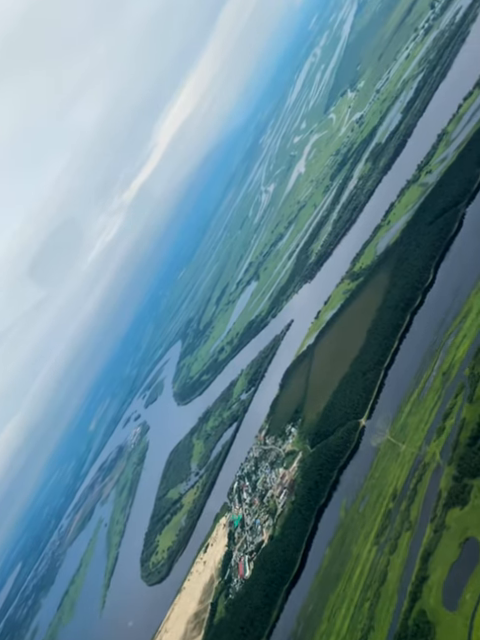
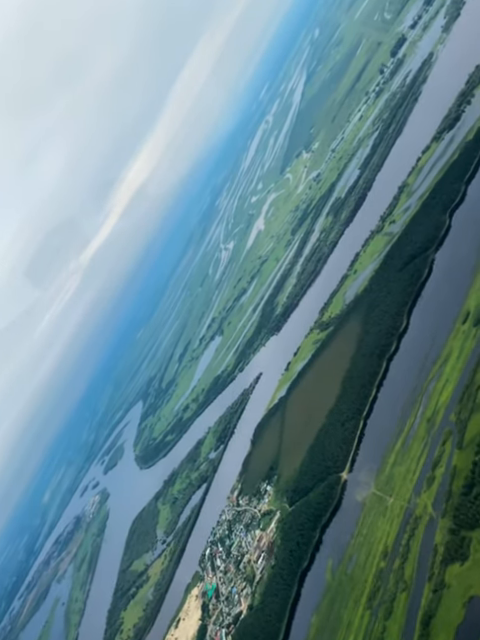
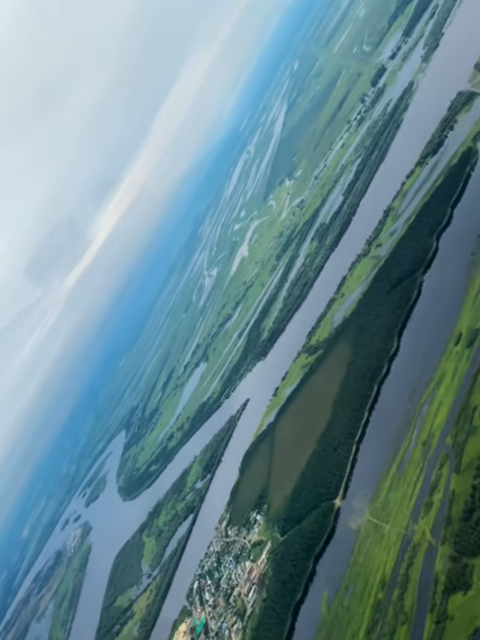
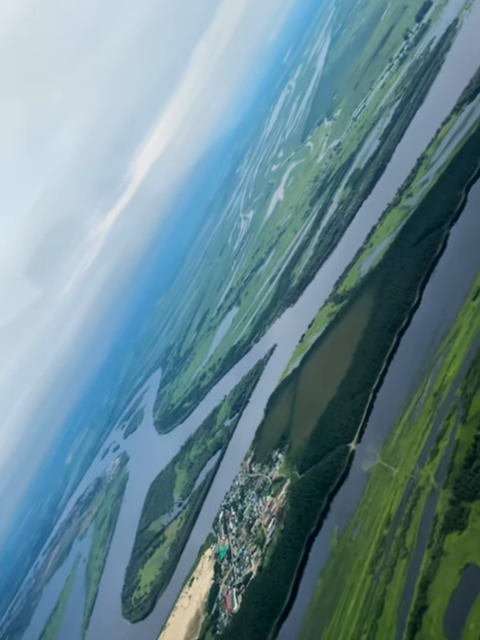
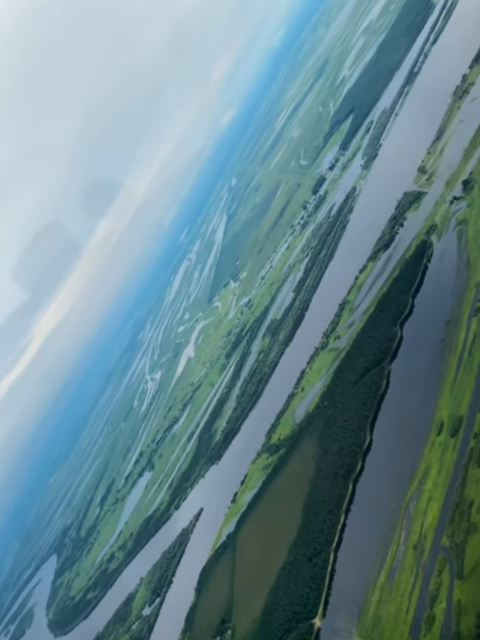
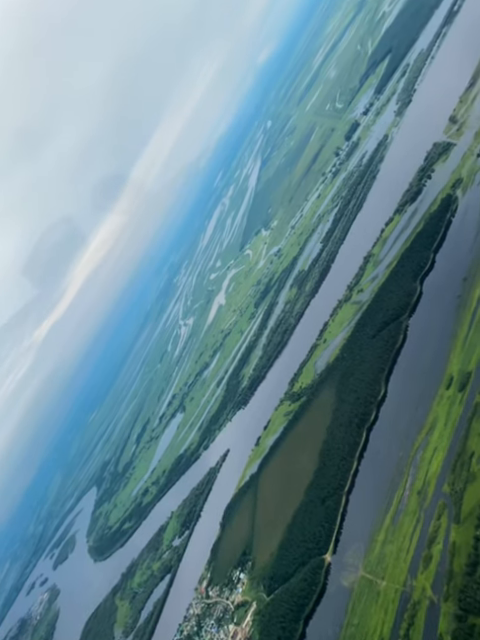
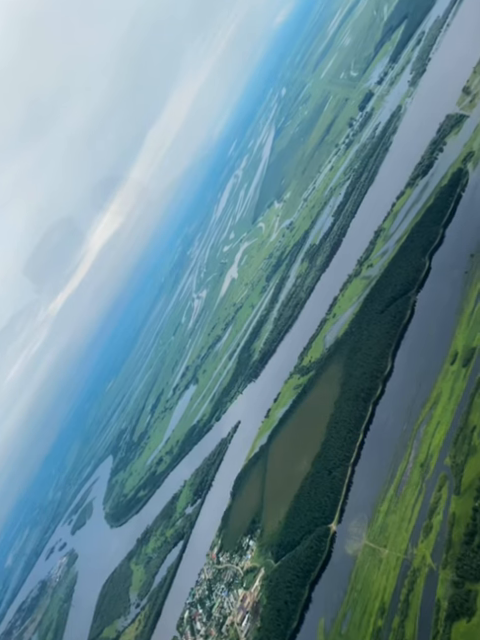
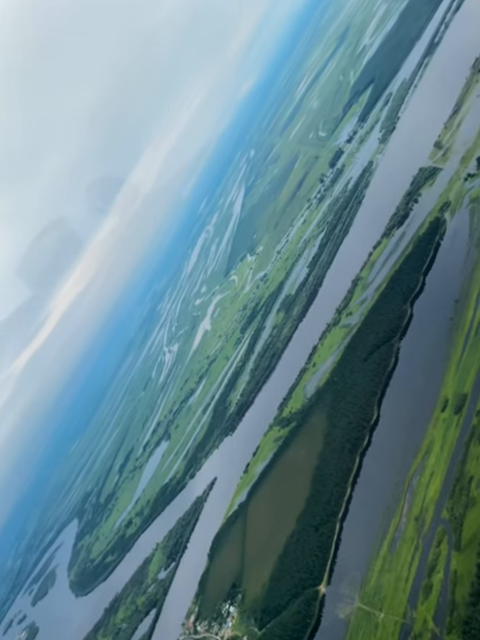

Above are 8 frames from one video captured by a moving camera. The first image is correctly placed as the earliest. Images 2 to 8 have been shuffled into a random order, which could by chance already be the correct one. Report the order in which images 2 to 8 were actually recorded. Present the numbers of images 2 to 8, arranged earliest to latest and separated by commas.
4, 2, 3, 7, 6, 8, 5
